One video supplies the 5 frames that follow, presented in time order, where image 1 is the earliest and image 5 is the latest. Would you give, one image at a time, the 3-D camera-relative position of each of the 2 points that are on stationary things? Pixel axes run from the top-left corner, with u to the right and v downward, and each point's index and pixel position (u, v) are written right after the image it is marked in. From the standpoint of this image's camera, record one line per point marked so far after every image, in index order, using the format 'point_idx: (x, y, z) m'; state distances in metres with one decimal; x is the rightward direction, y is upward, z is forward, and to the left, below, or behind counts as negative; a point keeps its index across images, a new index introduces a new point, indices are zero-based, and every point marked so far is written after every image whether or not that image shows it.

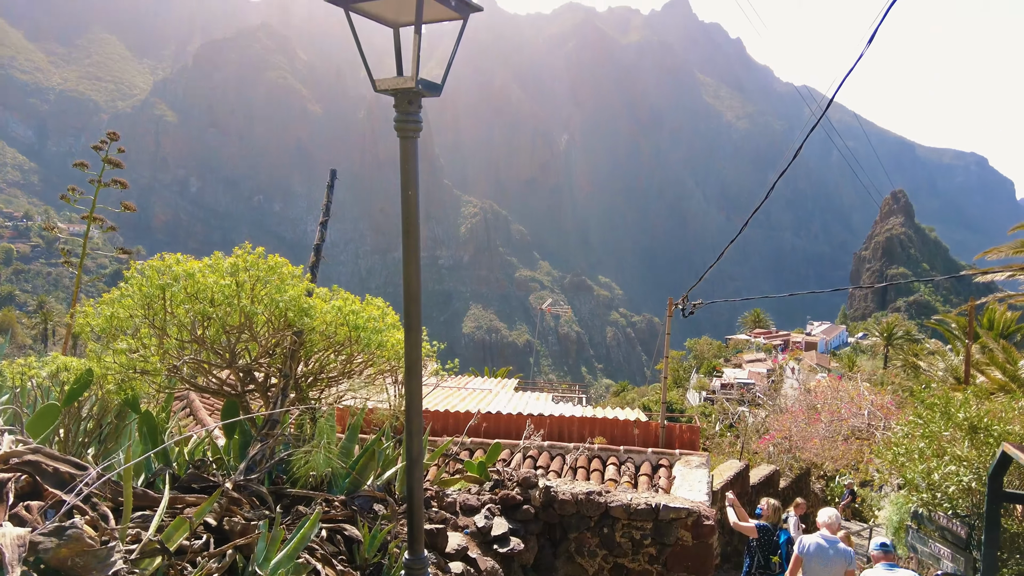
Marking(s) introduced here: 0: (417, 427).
0: (-0.4, -0.5, +2.6) m
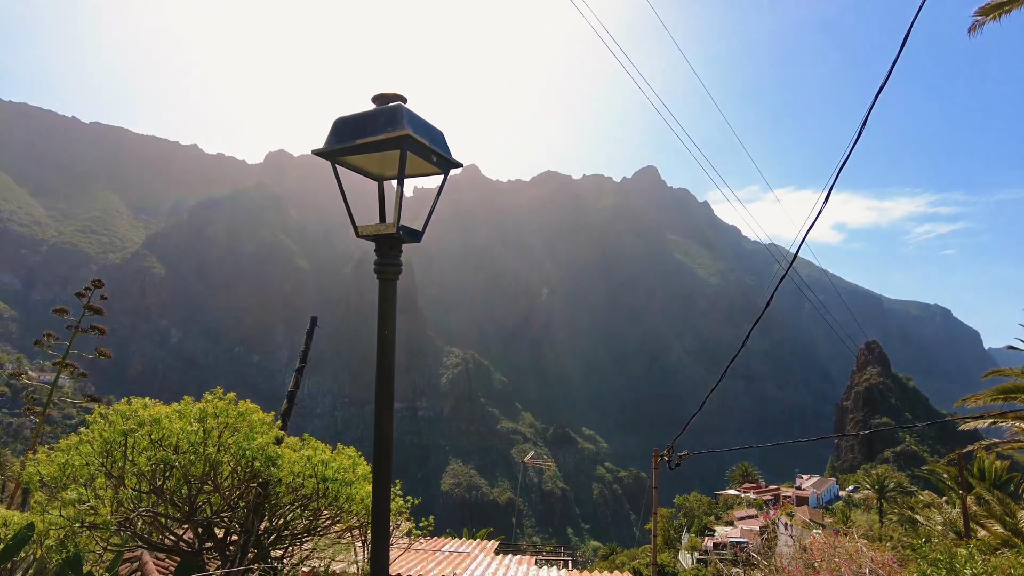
0: (-0.5, -1.1, +2.3) m
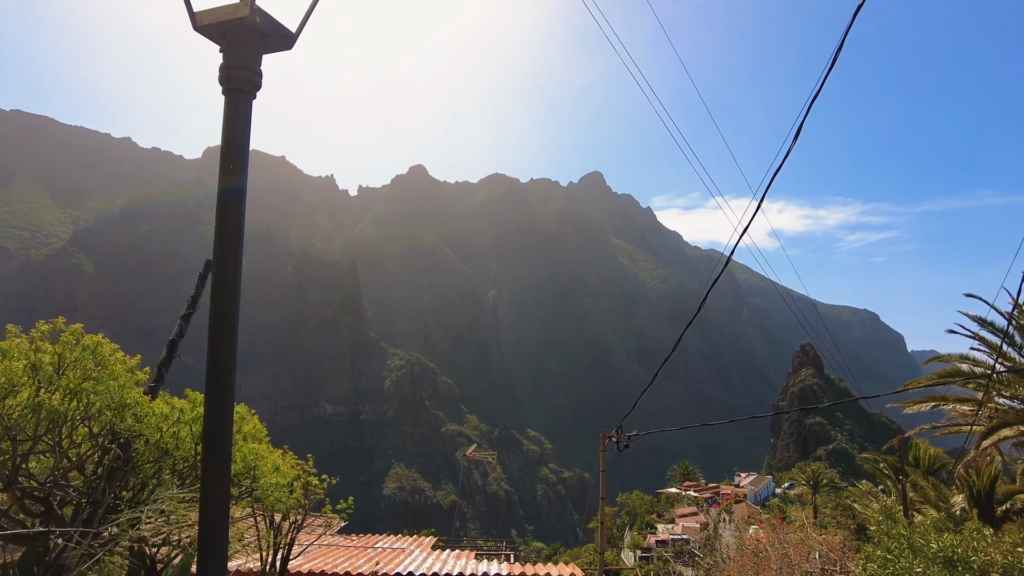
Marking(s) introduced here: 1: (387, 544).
0: (-0.7, -0.6, +1.5) m
1: (-2.5, -5.2, +13.2) m
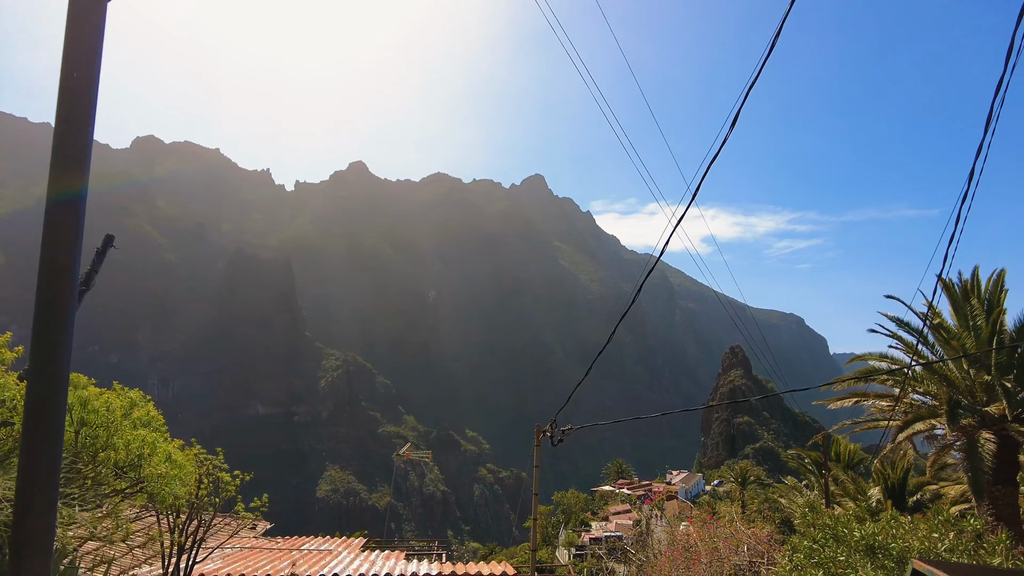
0: (-0.9, -0.4, +1.2) m
1: (-3.8, -5.0, +12.7) m
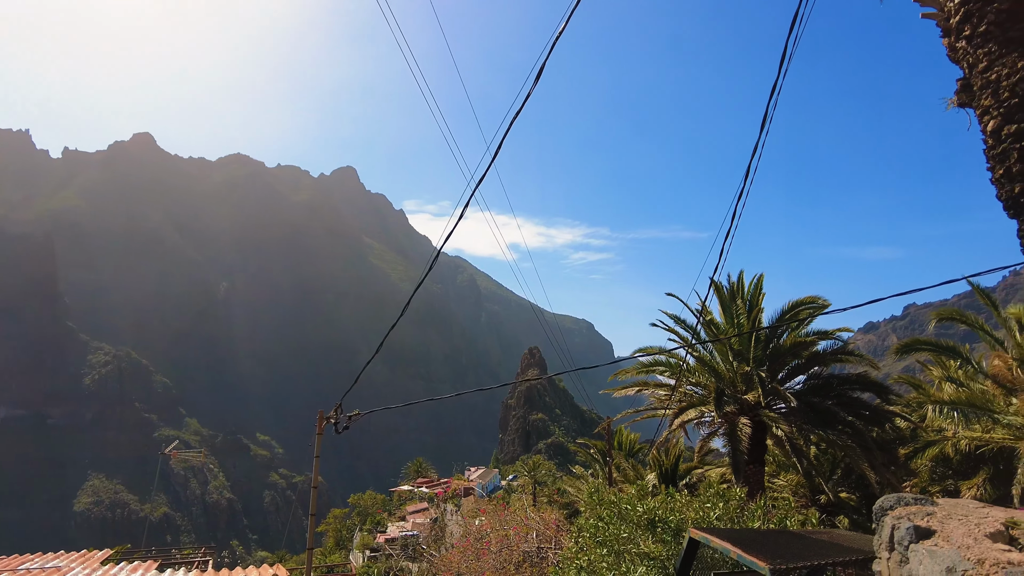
0: (-1.3, 0.0, +0.3) m
1: (-7.6, -4.4, +10.4) m
